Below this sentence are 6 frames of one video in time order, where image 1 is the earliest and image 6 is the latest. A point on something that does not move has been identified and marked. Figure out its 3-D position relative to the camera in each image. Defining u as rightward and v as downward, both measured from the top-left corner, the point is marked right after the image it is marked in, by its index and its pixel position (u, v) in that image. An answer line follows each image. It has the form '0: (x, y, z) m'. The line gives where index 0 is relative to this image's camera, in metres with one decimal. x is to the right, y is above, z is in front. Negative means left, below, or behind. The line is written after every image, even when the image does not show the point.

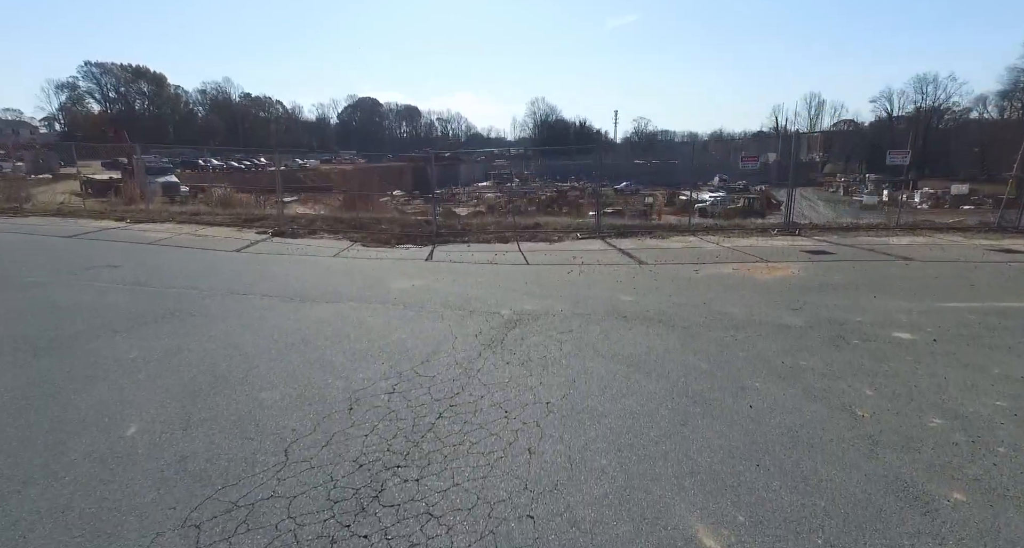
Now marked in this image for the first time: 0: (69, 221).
0: (-4.5, +0.5, +5.5) m
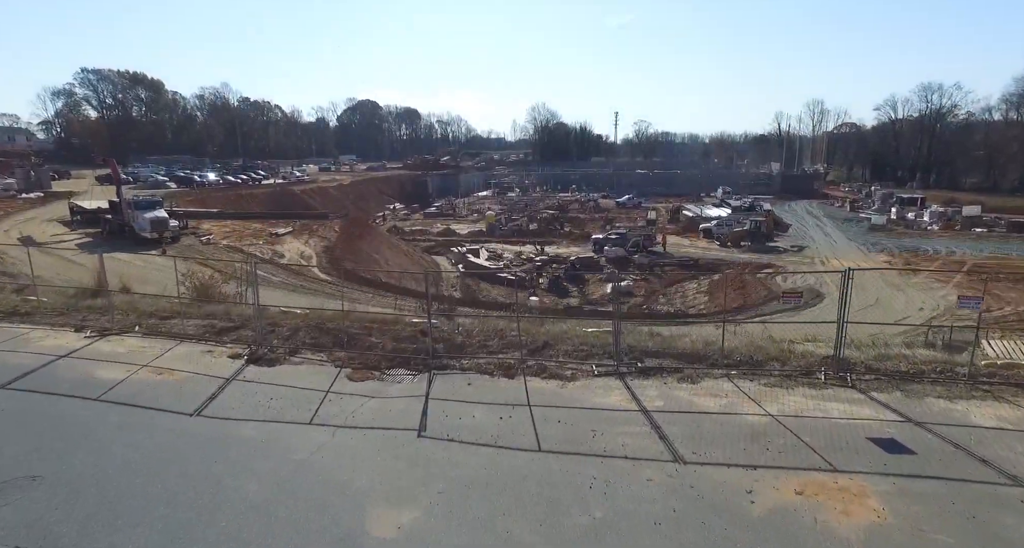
0: (-4.5, -0.6, +4.8) m
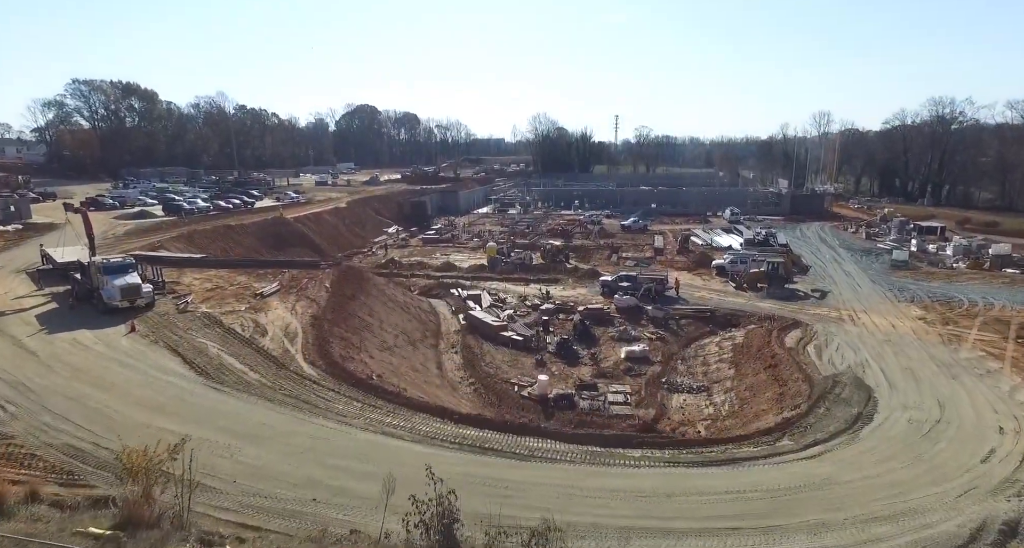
0: (-4.3, -2.5, +3.4) m
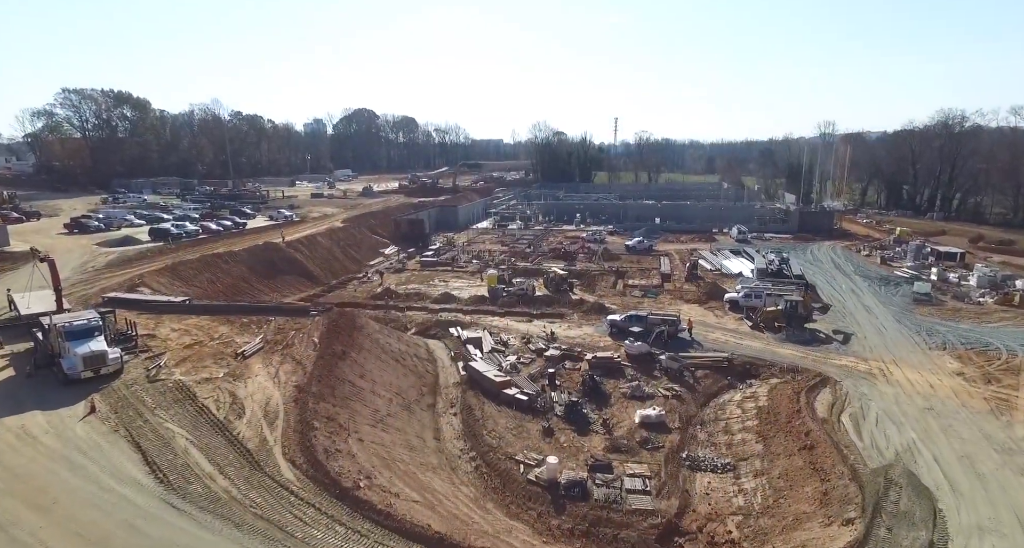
0: (-4.1, -4.0, +2.0) m
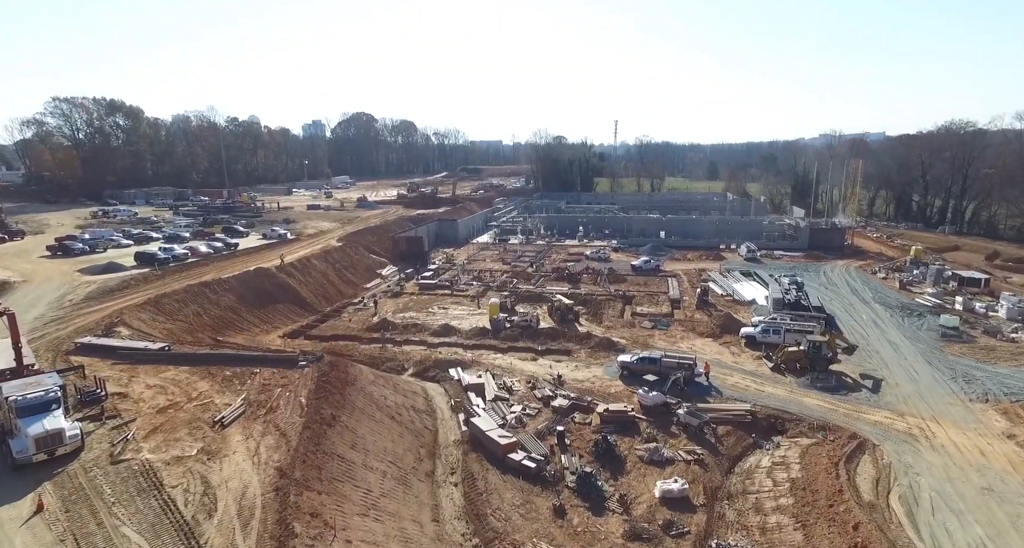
0: (-3.9, -5.5, +0.5) m
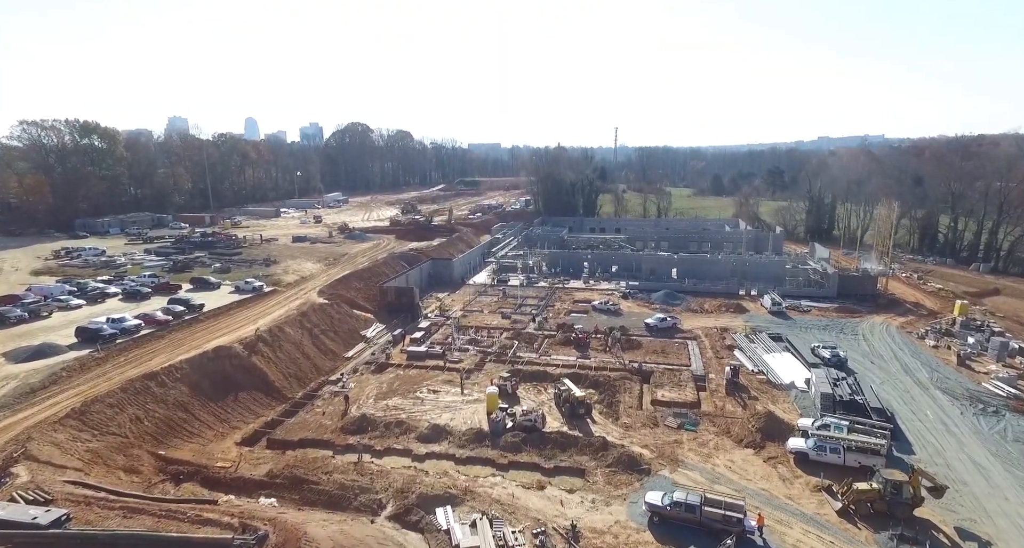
0: (-3.8, -9.2, -3.7) m
